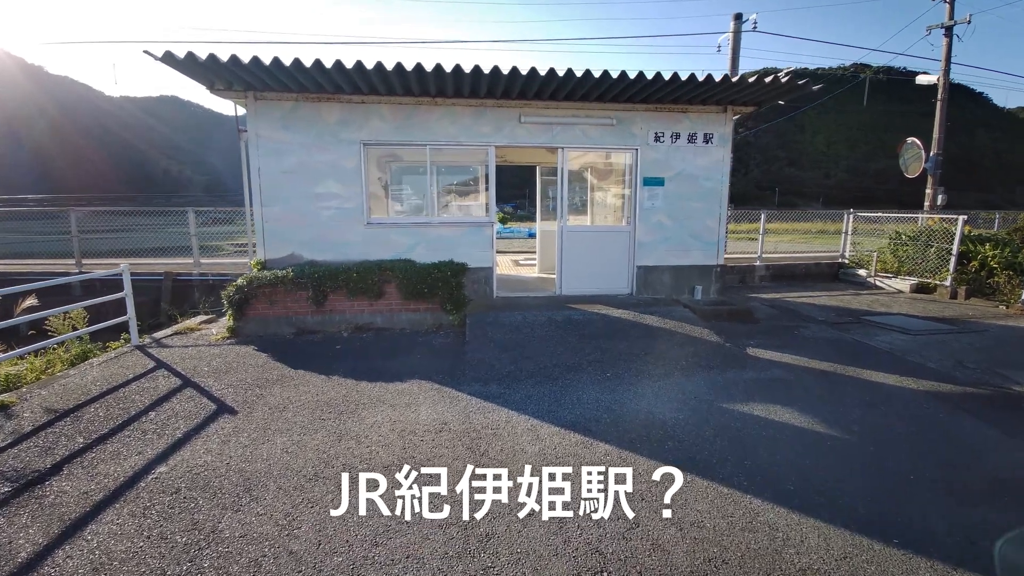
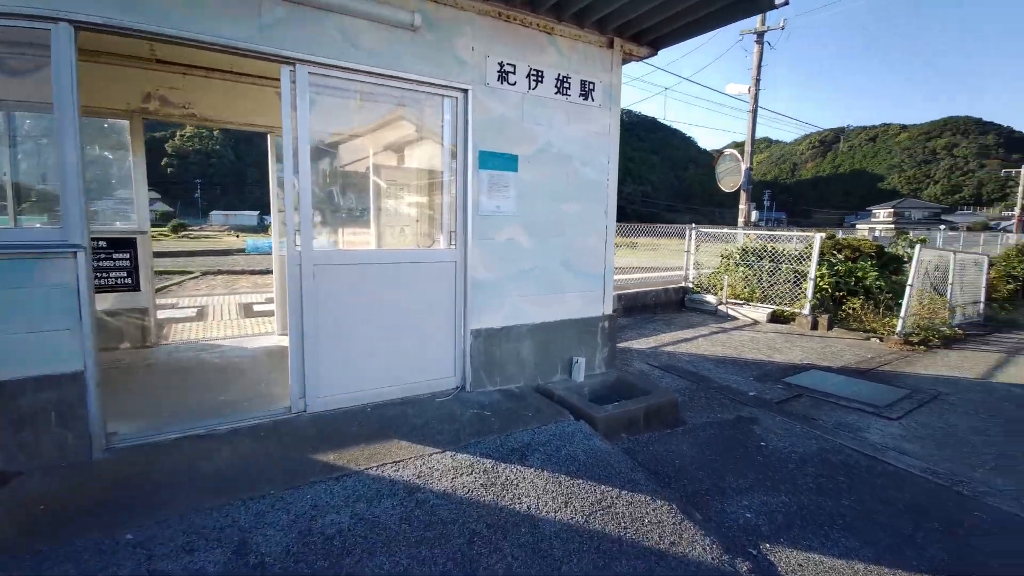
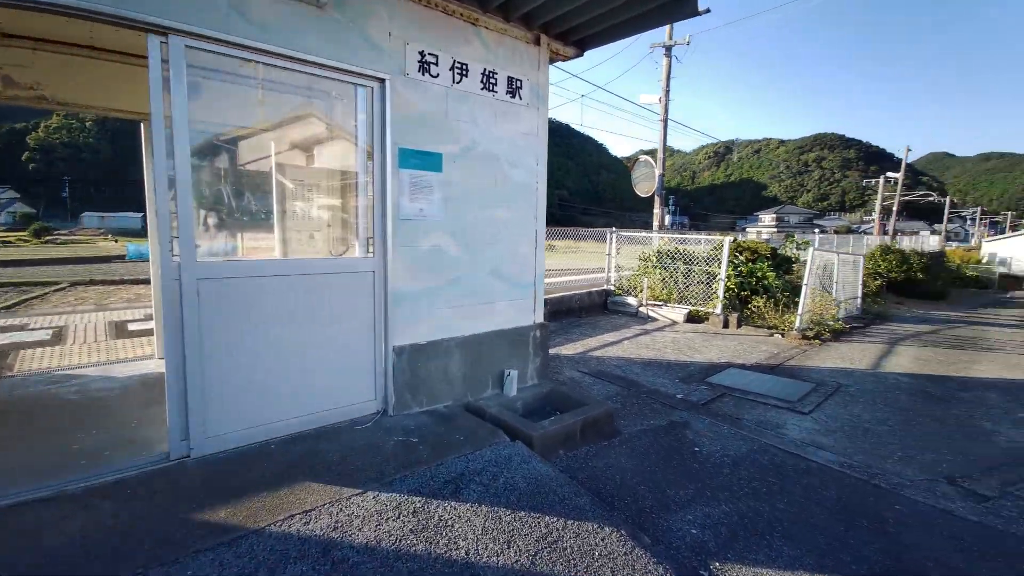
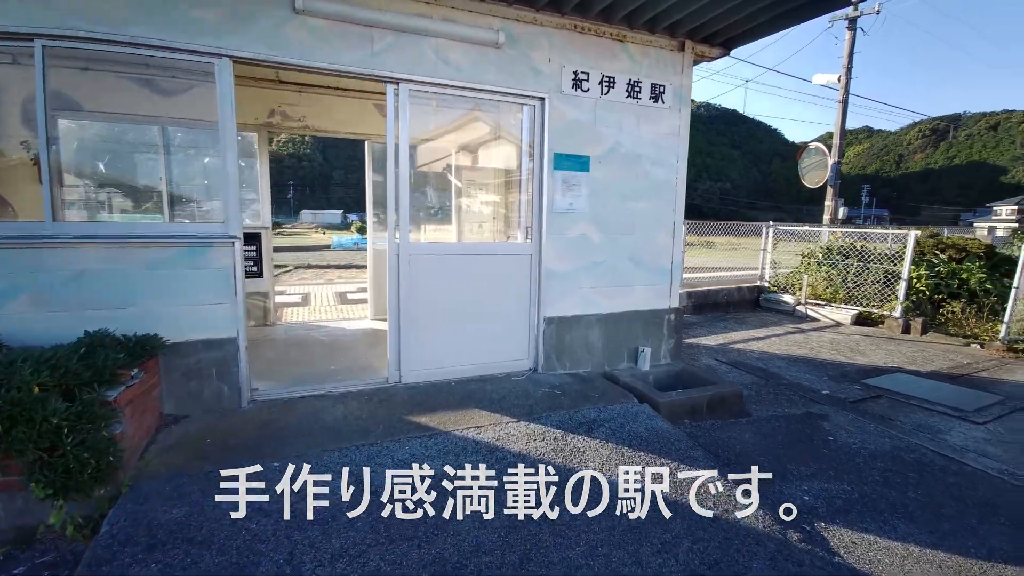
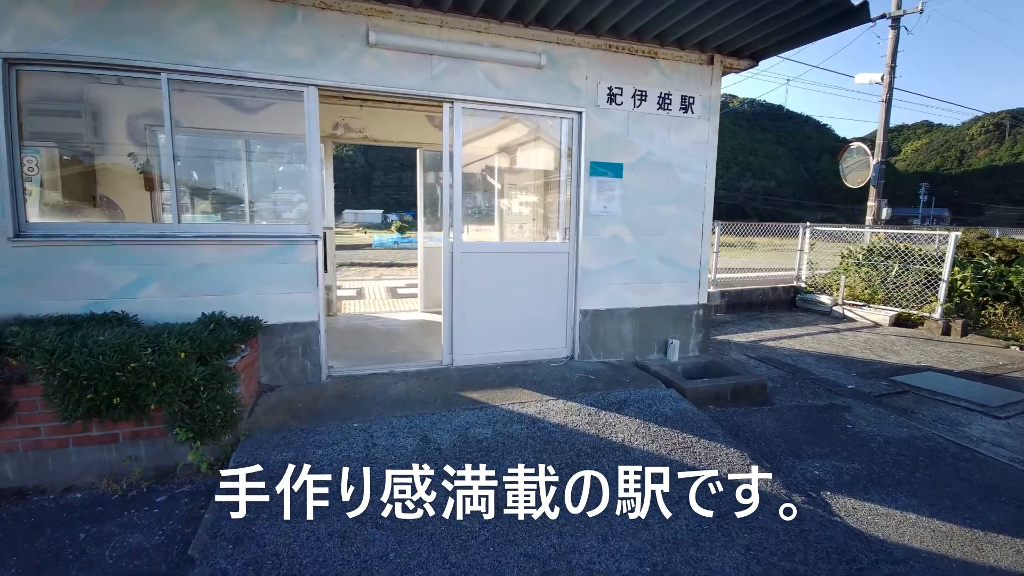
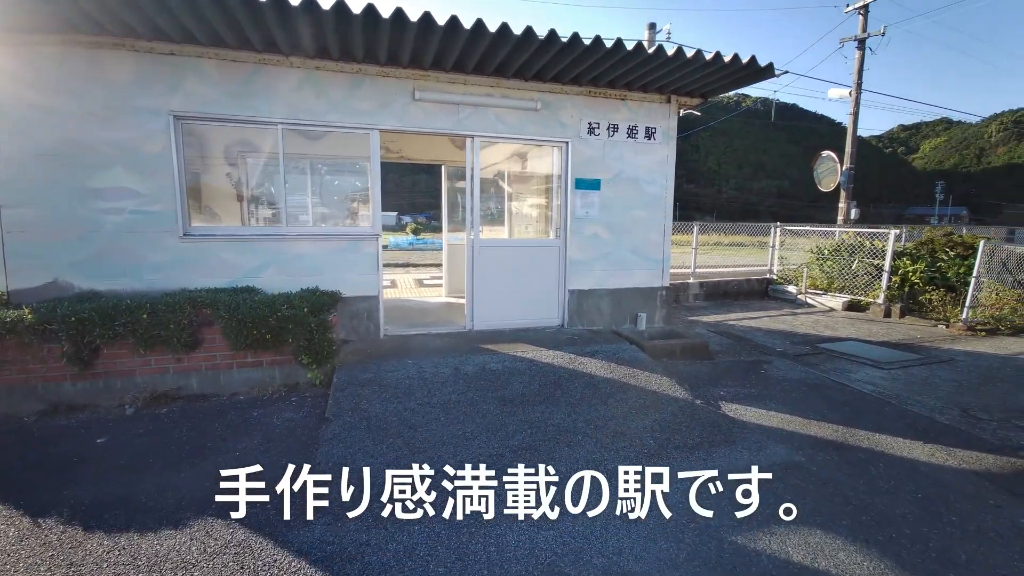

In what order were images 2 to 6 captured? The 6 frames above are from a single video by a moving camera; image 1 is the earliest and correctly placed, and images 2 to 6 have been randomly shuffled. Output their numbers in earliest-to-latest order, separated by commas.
6, 5, 4, 2, 3
